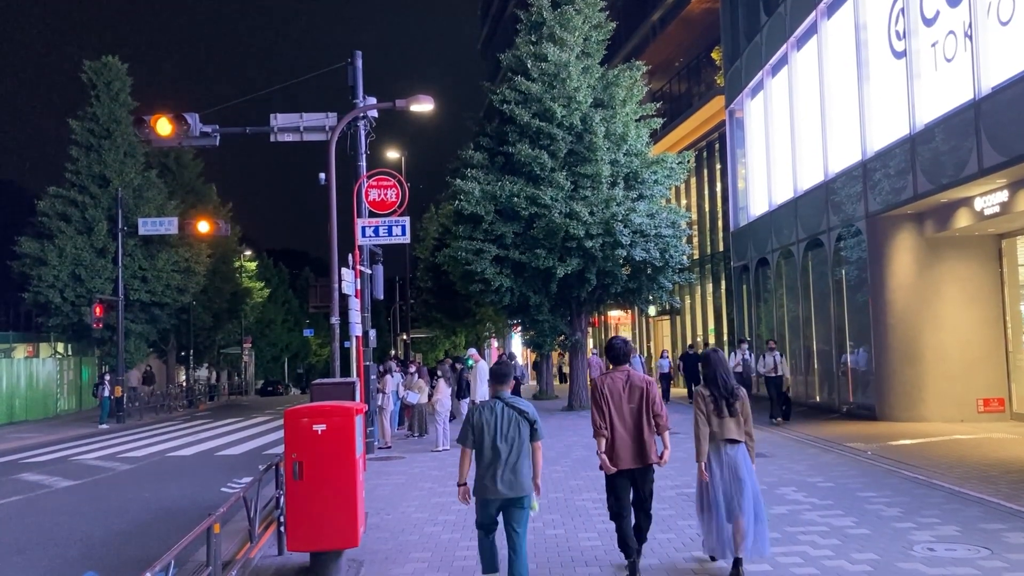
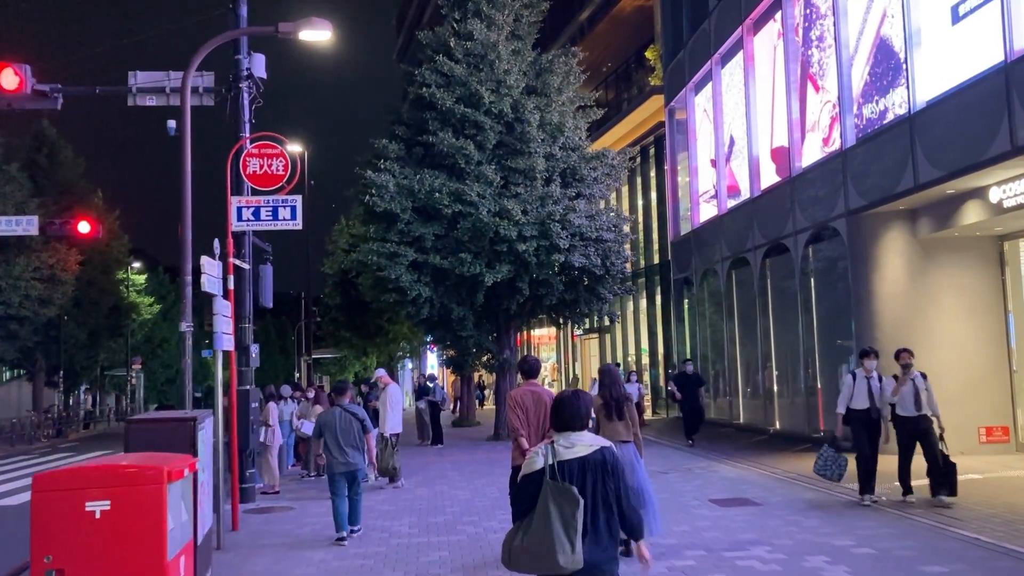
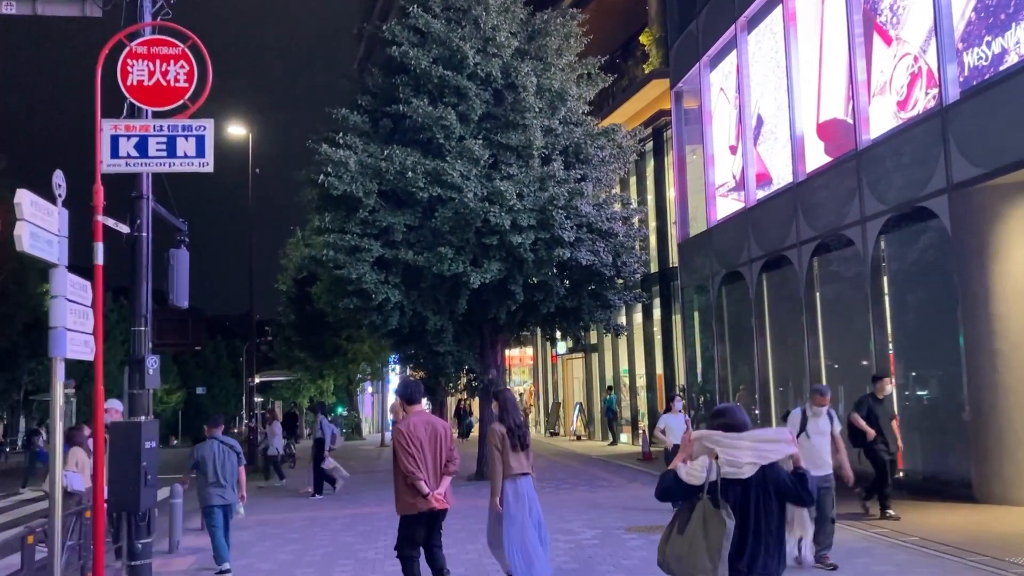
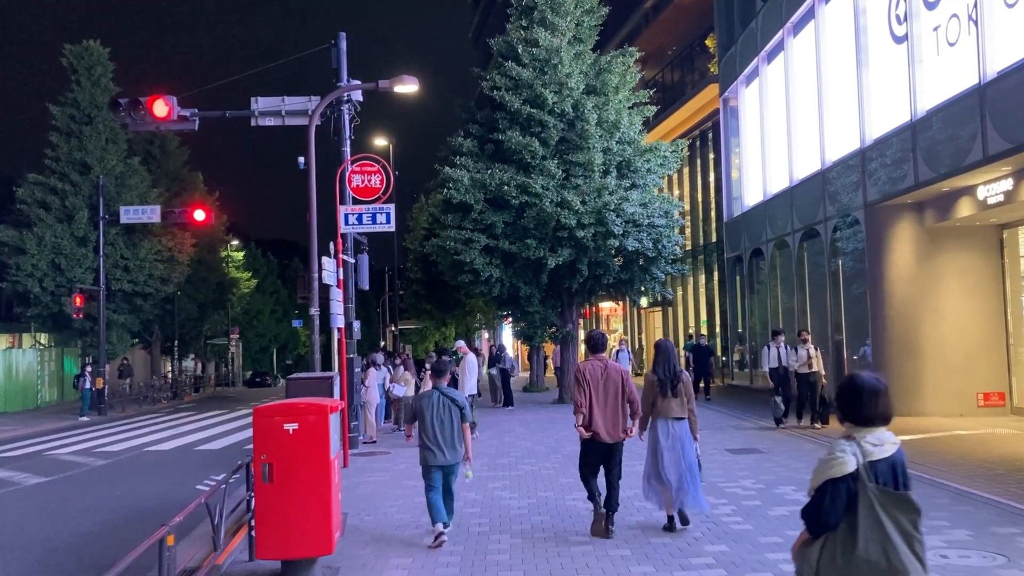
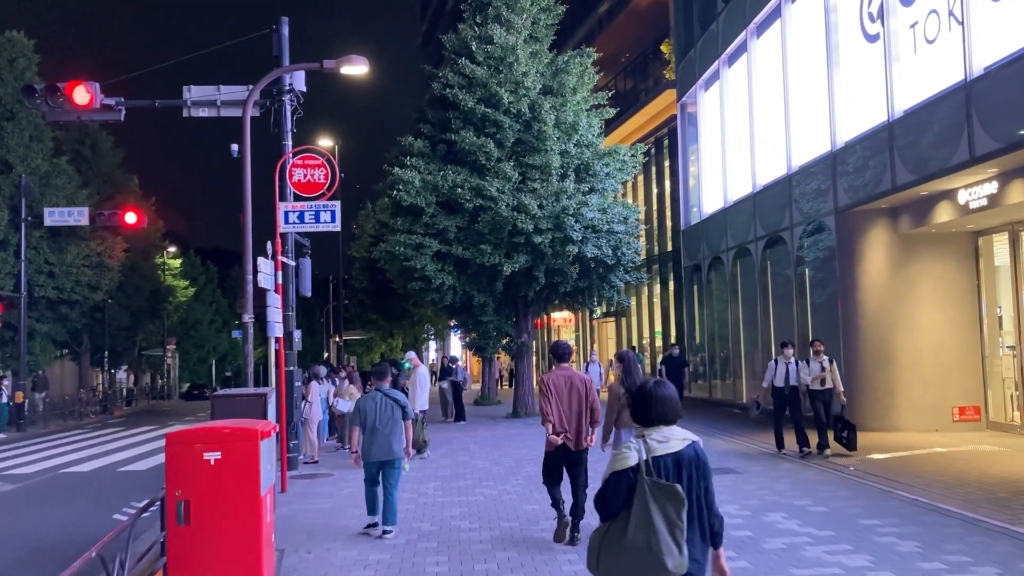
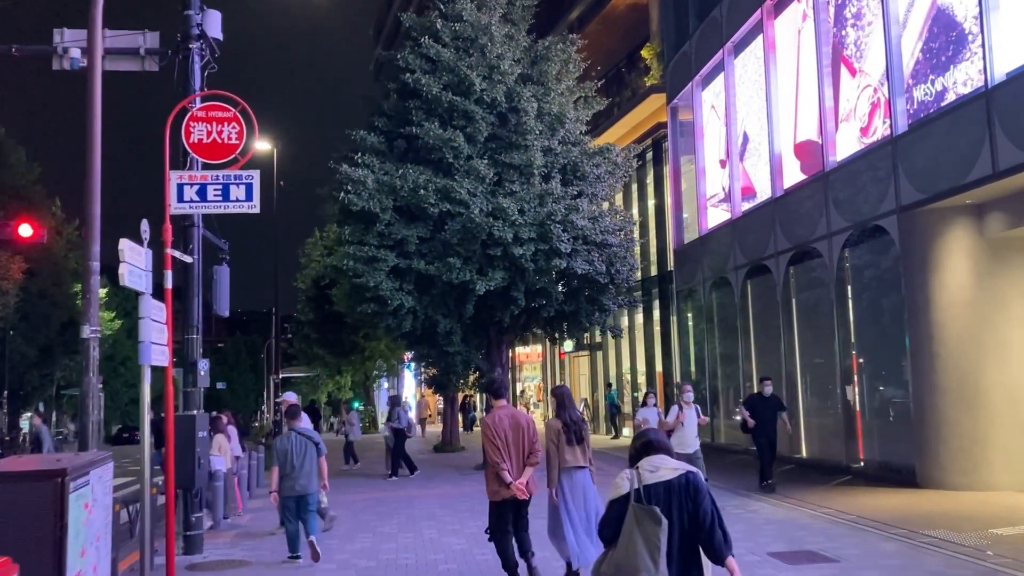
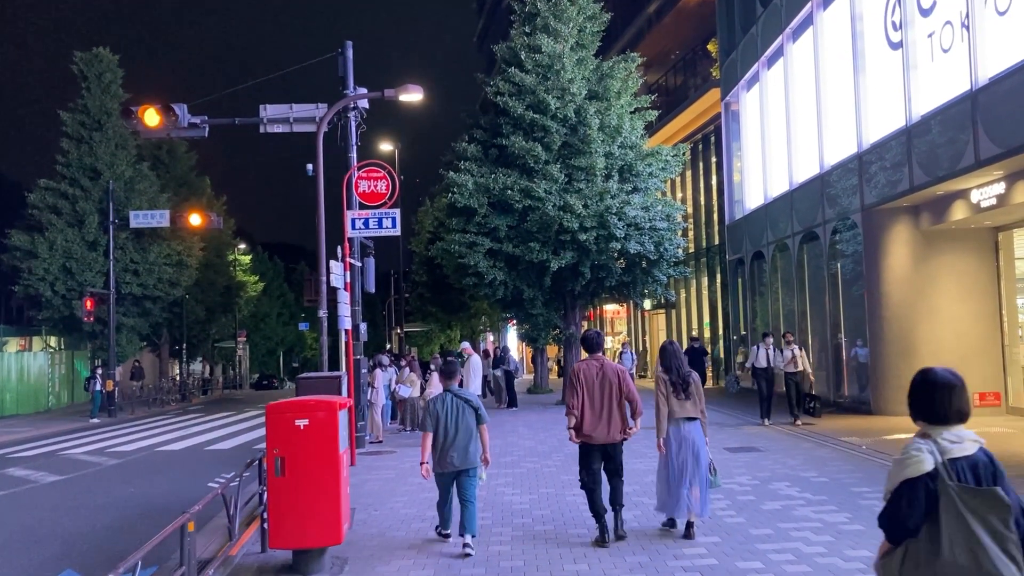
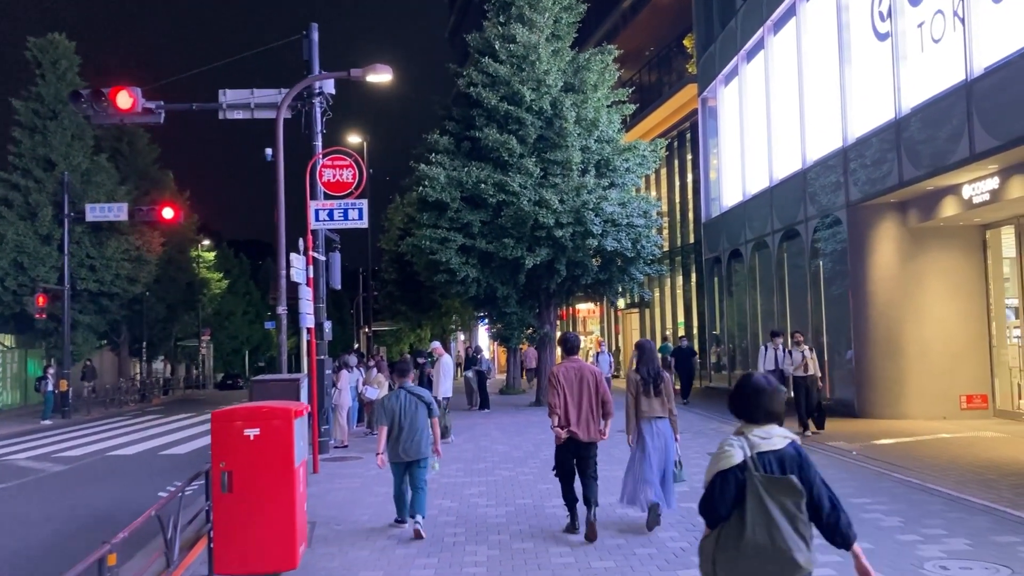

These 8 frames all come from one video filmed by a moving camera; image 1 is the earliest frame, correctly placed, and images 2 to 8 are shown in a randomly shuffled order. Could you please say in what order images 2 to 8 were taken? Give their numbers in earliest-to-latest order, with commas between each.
7, 4, 8, 5, 2, 6, 3
